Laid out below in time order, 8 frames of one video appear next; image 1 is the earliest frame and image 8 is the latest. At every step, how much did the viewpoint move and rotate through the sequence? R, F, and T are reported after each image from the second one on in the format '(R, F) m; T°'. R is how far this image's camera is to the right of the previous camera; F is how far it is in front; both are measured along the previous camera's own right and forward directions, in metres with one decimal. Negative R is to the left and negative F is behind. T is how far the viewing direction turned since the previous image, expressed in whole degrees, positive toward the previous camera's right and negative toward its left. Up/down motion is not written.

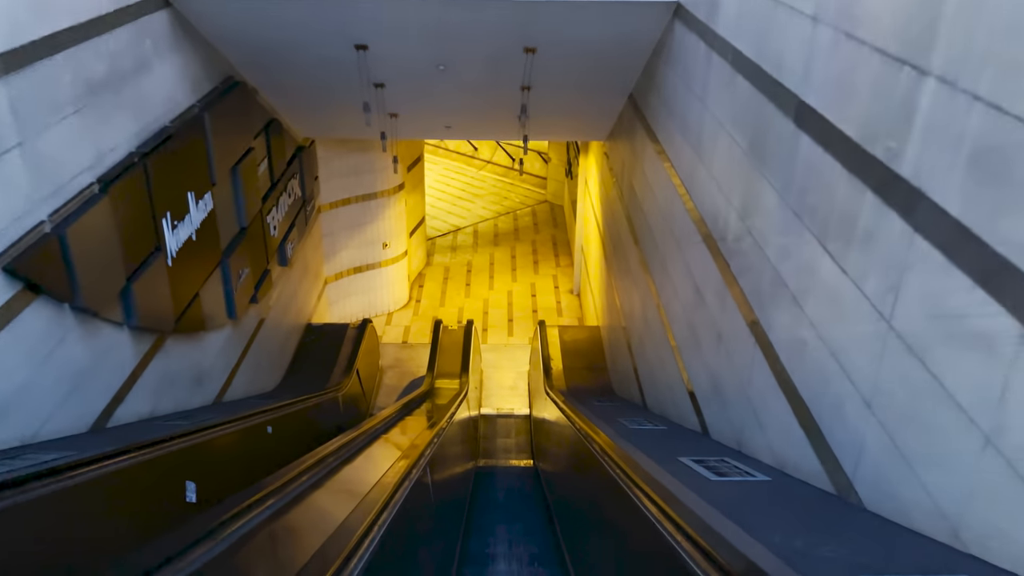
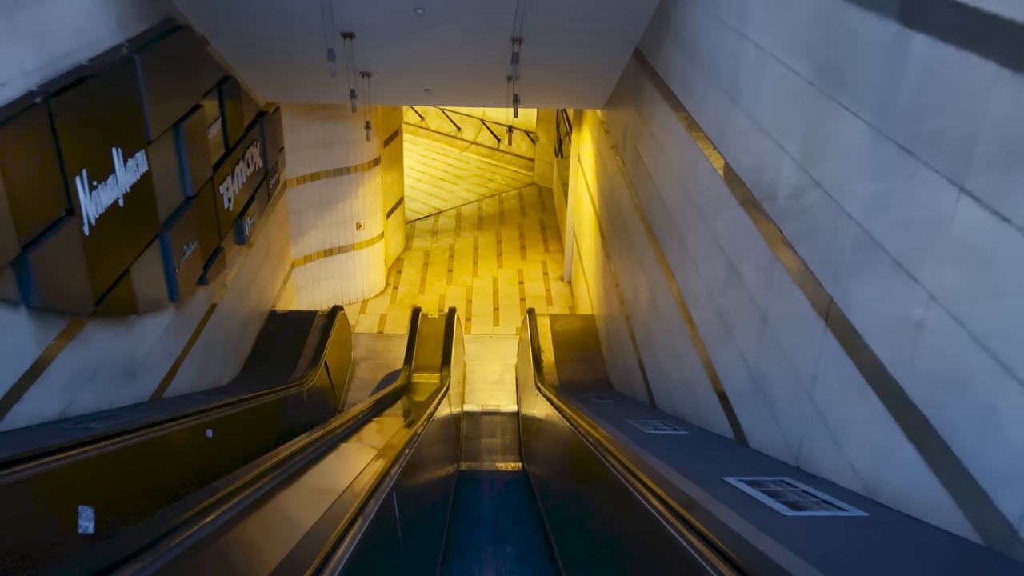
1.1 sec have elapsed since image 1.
(0.0, +0.8) m; +1°
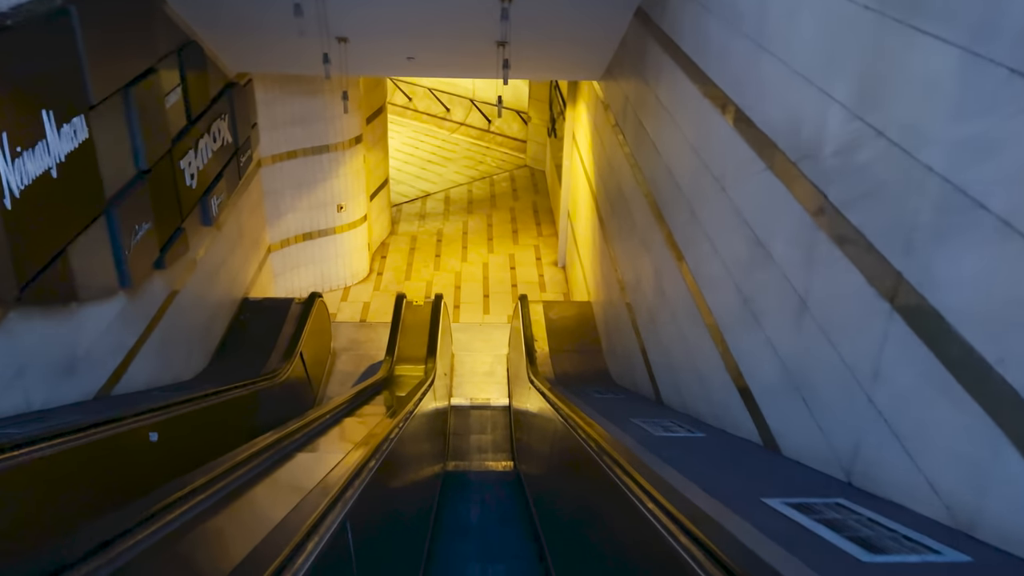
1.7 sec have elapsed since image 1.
(0.0, +0.5) m; +1°
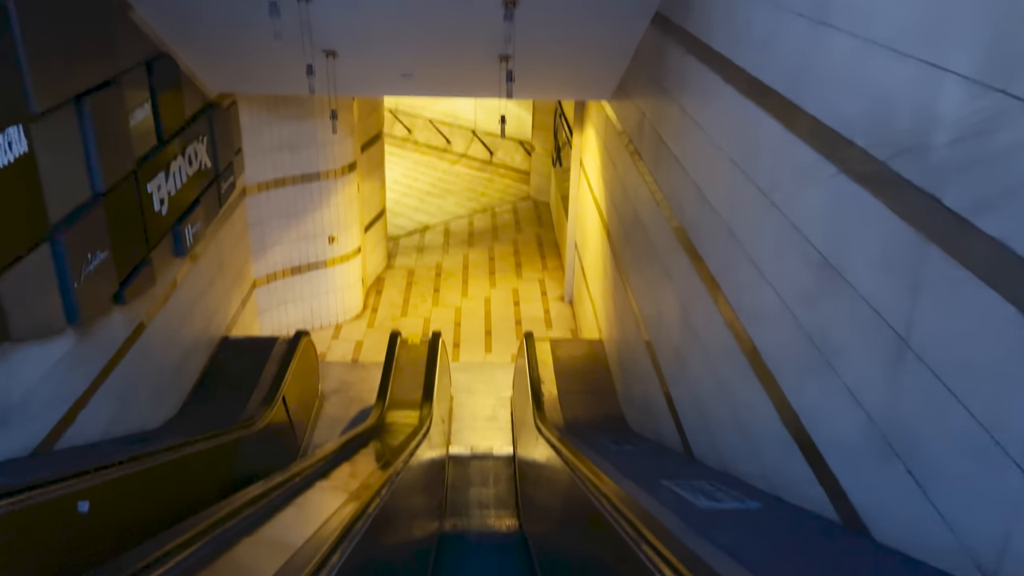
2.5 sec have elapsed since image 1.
(0.0, +0.6) m; 0°
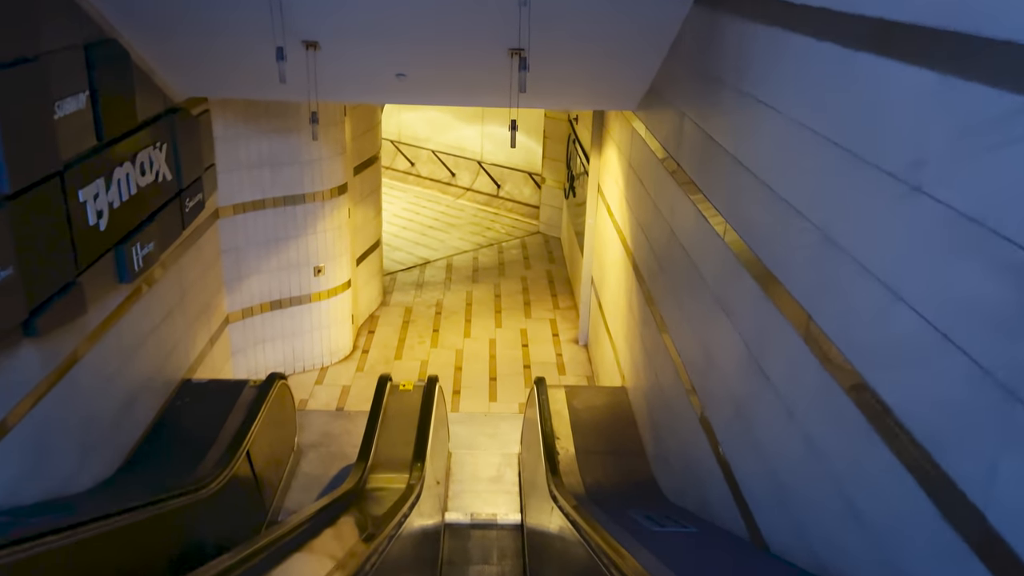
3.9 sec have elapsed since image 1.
(0.0, +0.9) m; 0°
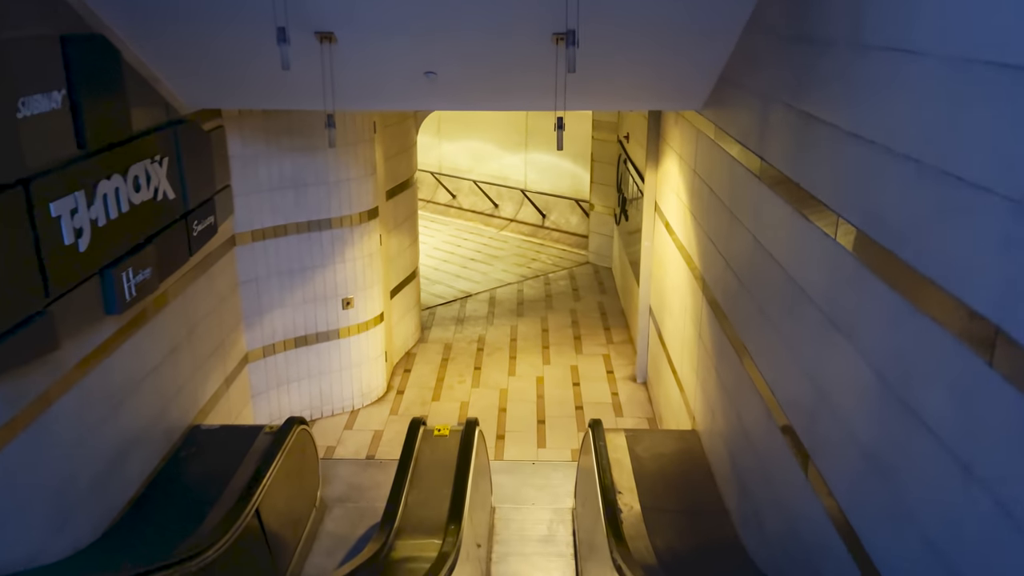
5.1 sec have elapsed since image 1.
(0.0, +0.7) m; -3°
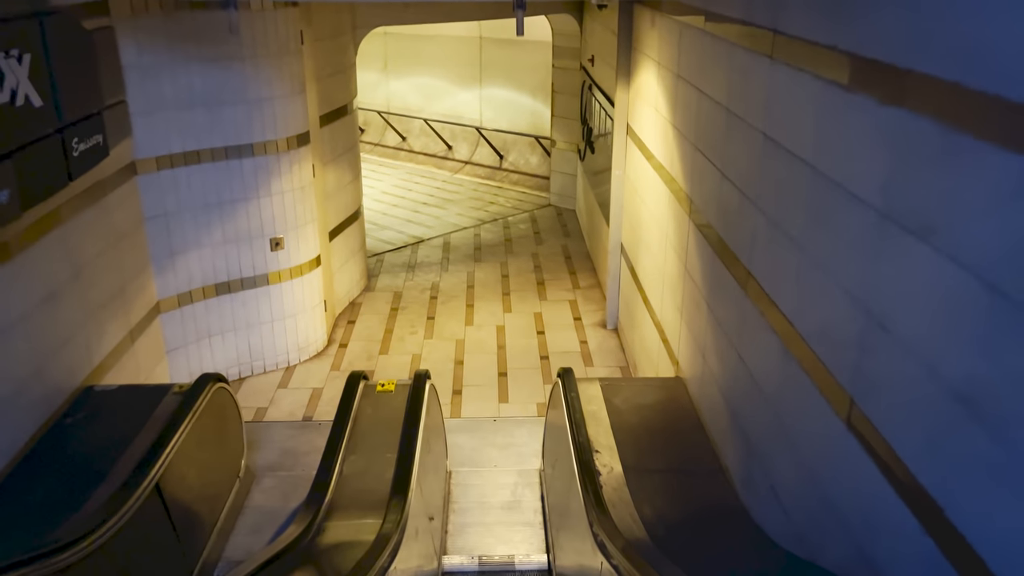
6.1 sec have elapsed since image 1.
(0.0, +0.7) m; +3°
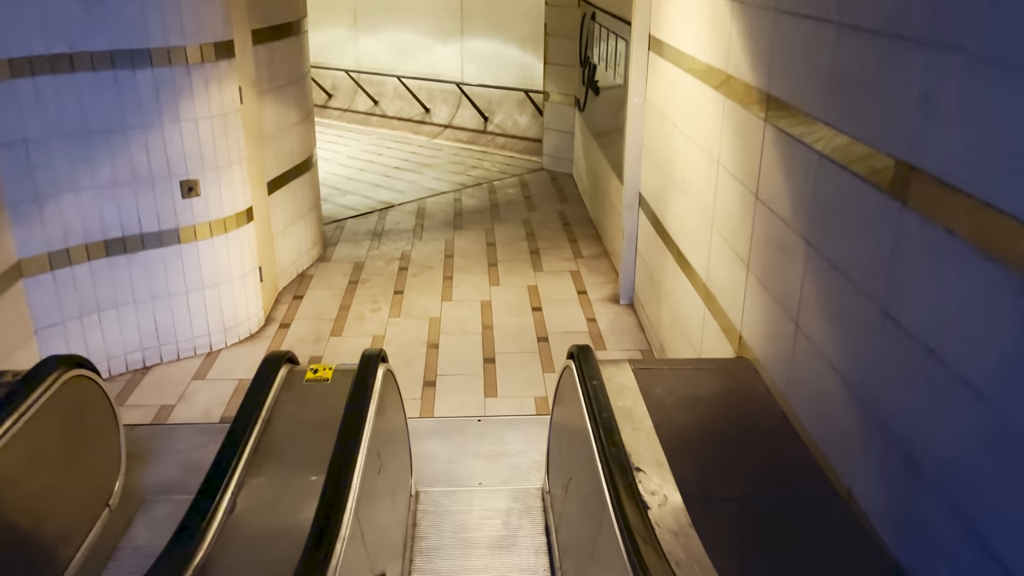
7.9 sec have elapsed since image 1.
(0.0, +1.3) m; +1°
